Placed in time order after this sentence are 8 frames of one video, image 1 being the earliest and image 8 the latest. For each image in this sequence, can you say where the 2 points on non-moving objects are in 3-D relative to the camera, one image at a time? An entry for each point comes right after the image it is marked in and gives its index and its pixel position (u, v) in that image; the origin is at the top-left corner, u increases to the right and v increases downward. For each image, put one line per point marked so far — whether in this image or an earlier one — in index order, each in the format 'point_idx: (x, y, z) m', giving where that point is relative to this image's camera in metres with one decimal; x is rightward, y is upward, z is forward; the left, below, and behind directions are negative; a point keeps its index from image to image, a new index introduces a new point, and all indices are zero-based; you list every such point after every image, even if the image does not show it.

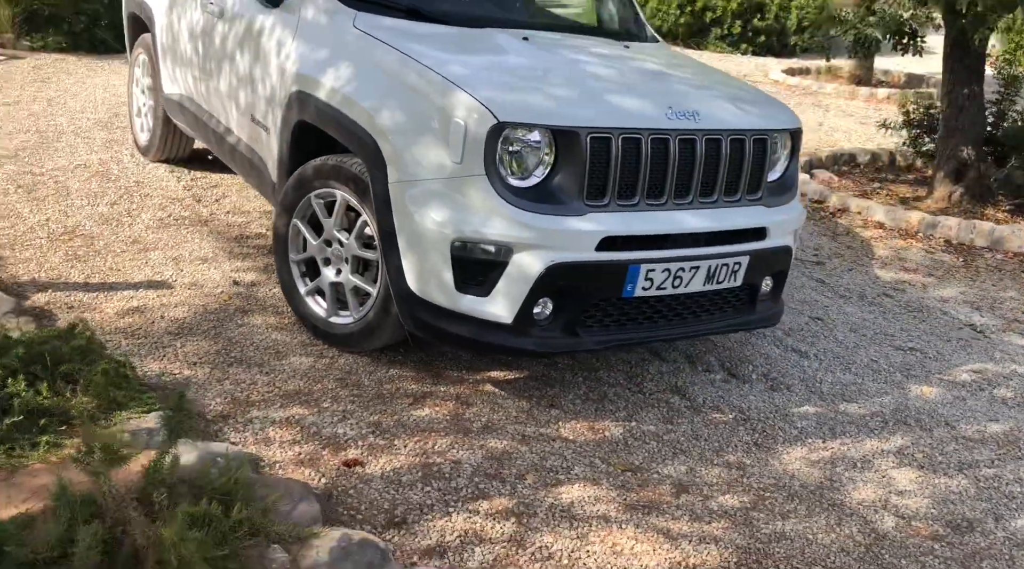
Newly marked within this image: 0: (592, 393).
0: (+0.3, -0.4, +4.3) m
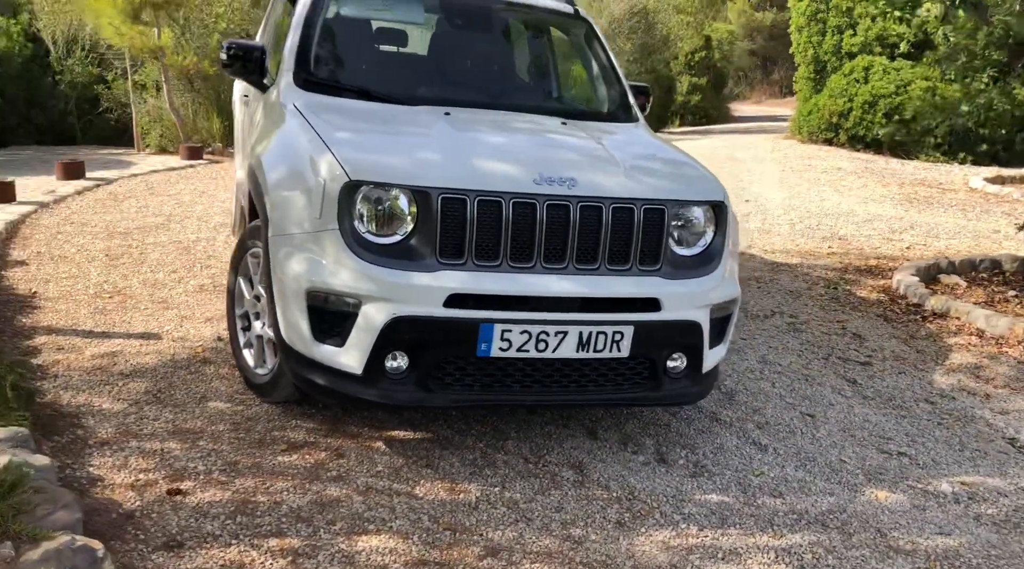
0: (-0.1, -0.7, +4.3) m
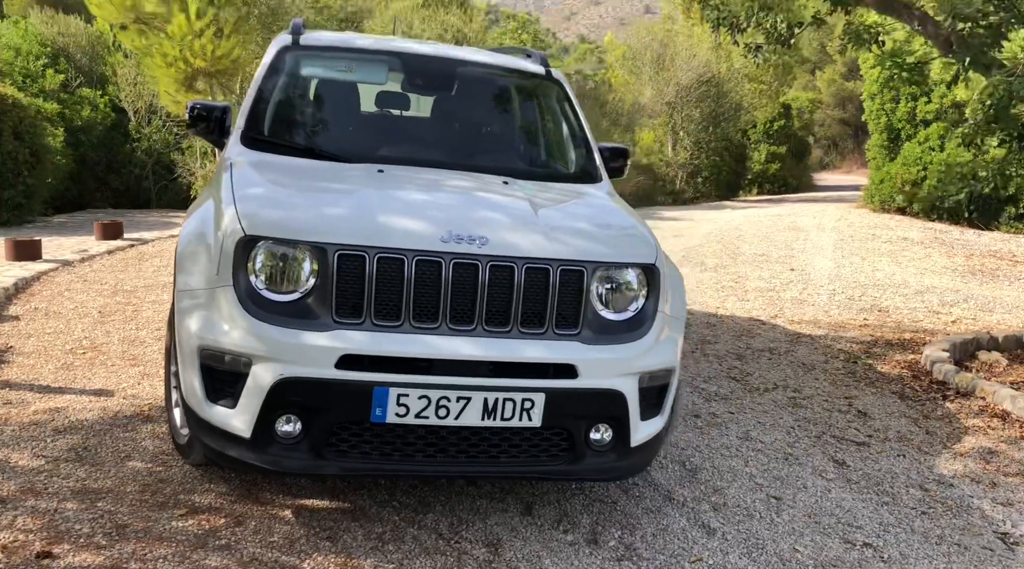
0: (-0.5, -0.9, +4.1) m
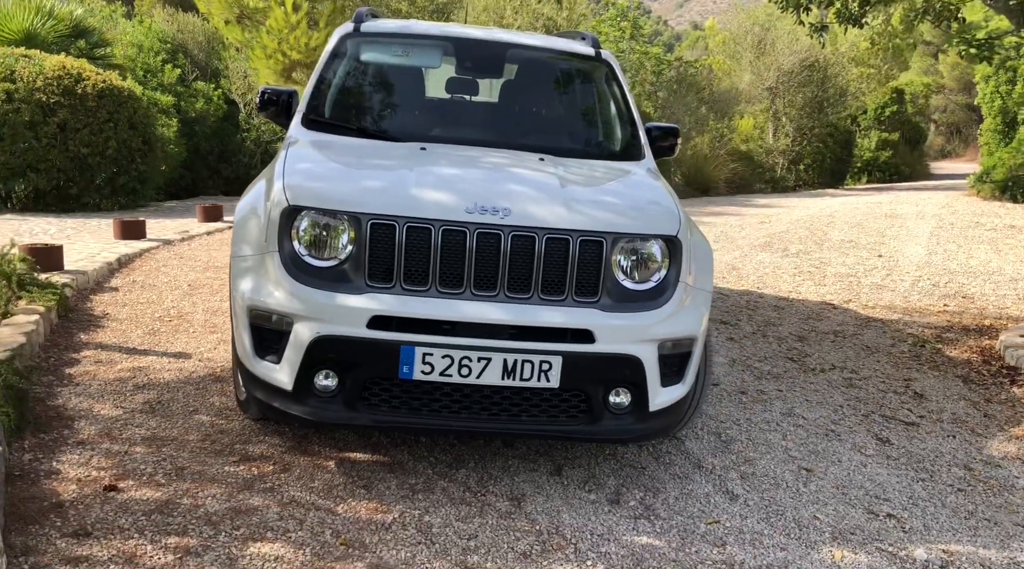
0: (-0.4, -0.8, +4.4) m
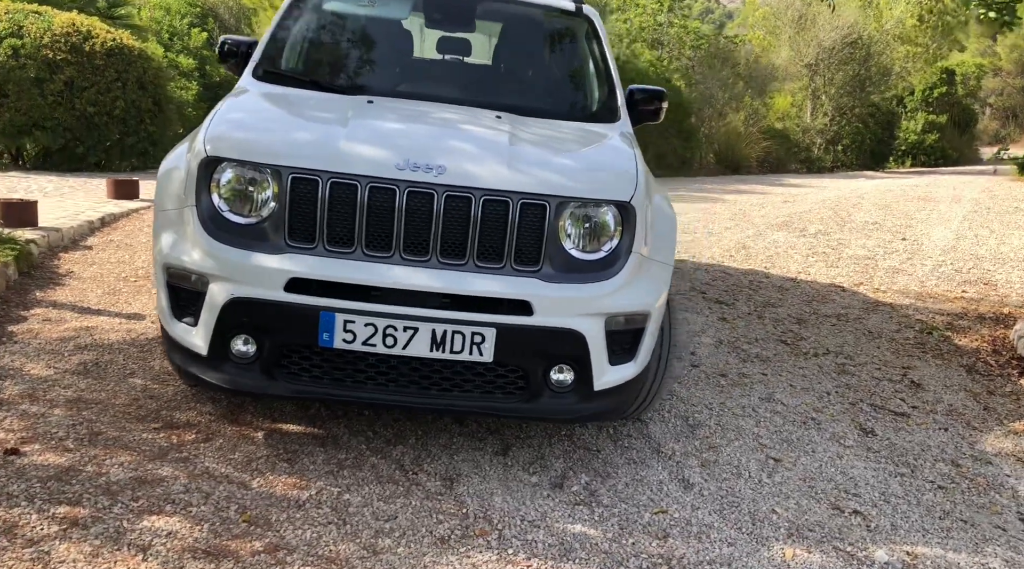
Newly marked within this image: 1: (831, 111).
0: (-0.6, -0.7, +4.1) m
1: (+5.8, +3.1, +19.6) m
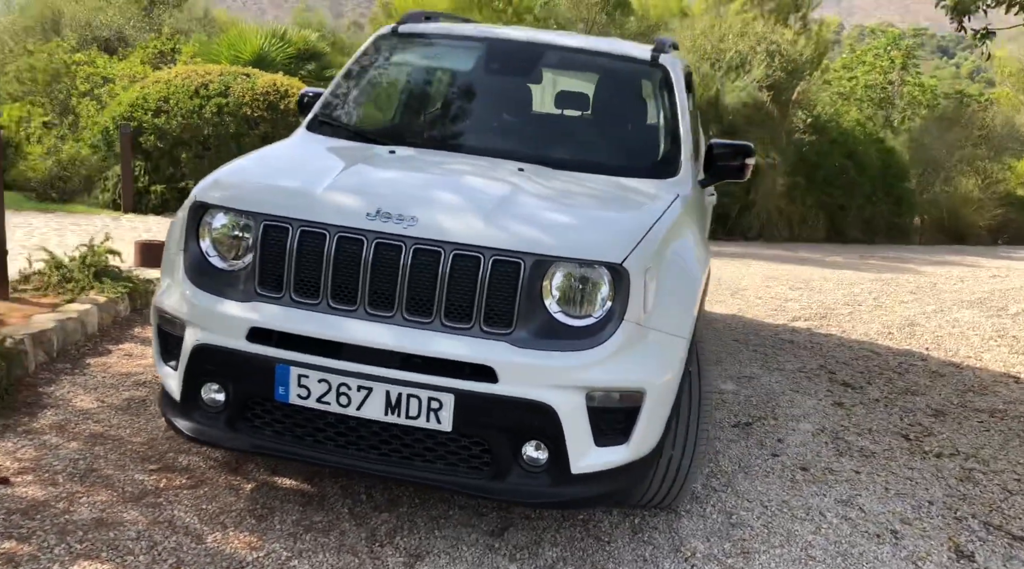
0: (-0.7, -0.9, +3.9) m
1: (+9.5, +1.7, +17.5) m
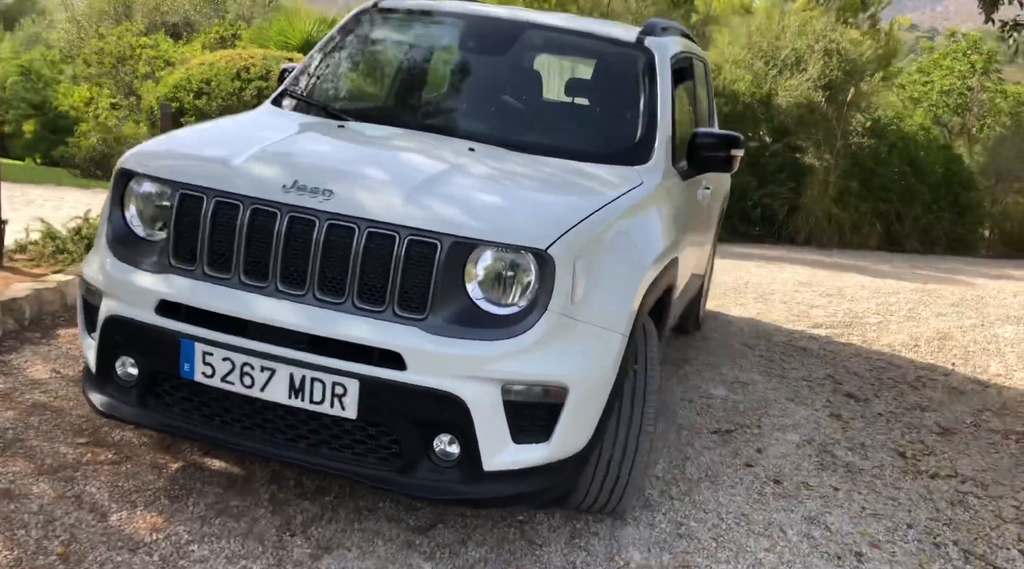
0: (-1.0, -0.8, +3.8) m
1: (+10.4, +1.3, +16.5) m
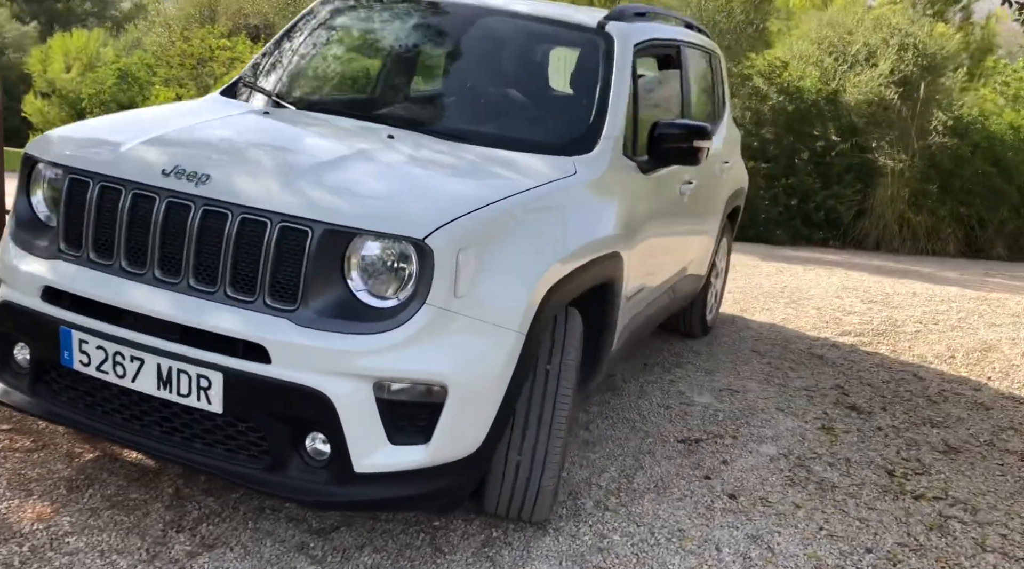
0: (-1.3, -0.7, +3.7) m
1: (+11.5, +1.1, +15.1) m
